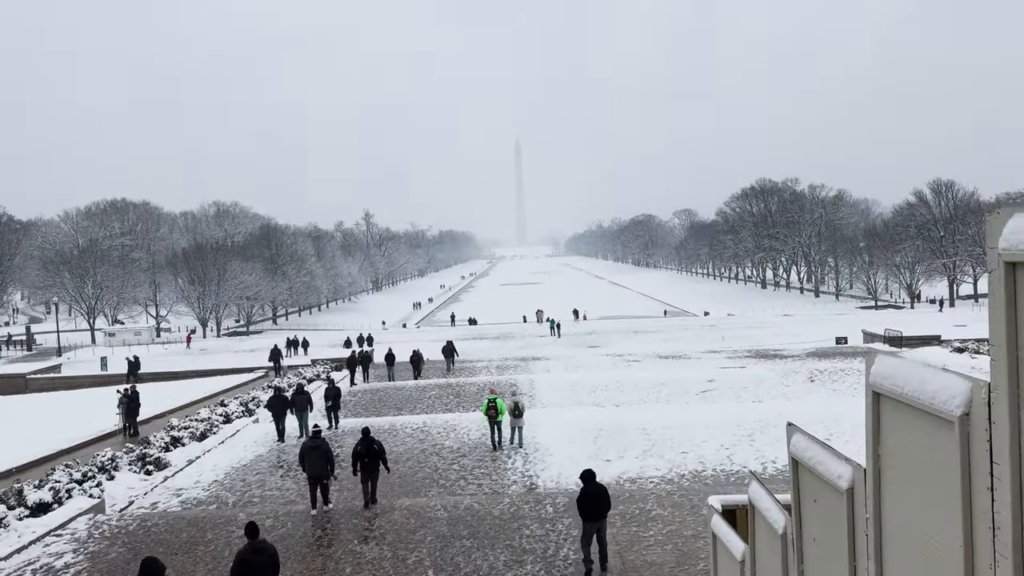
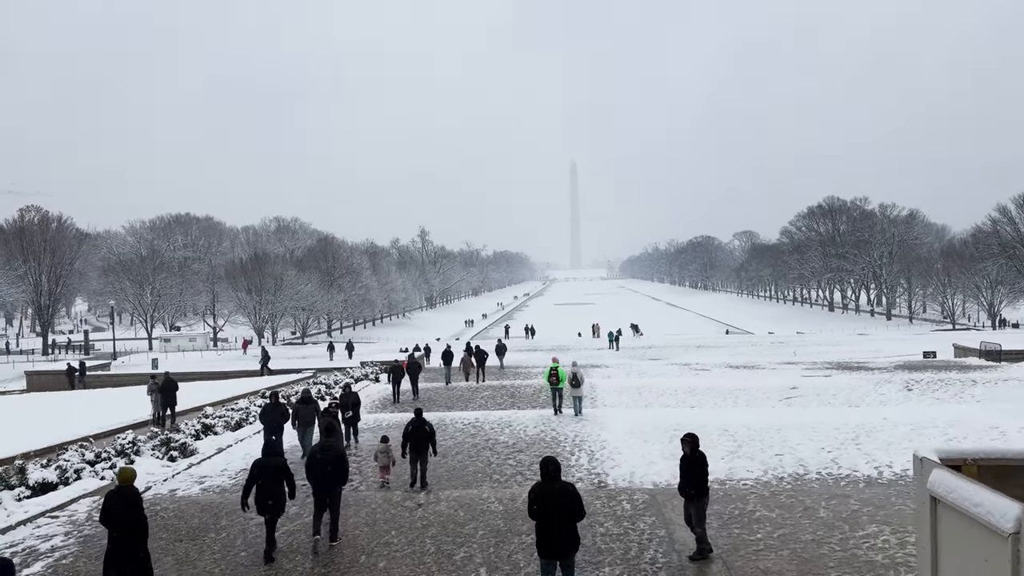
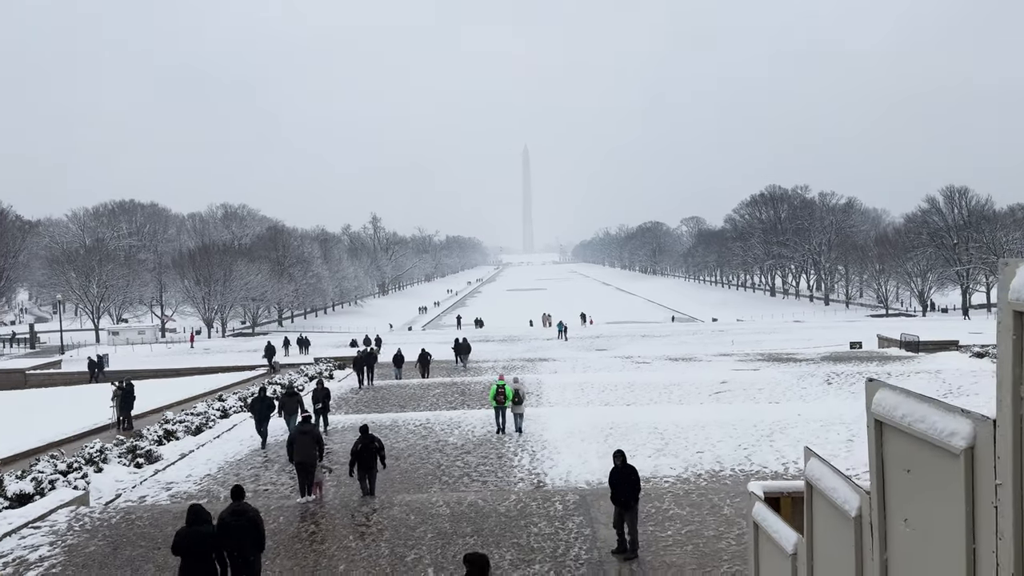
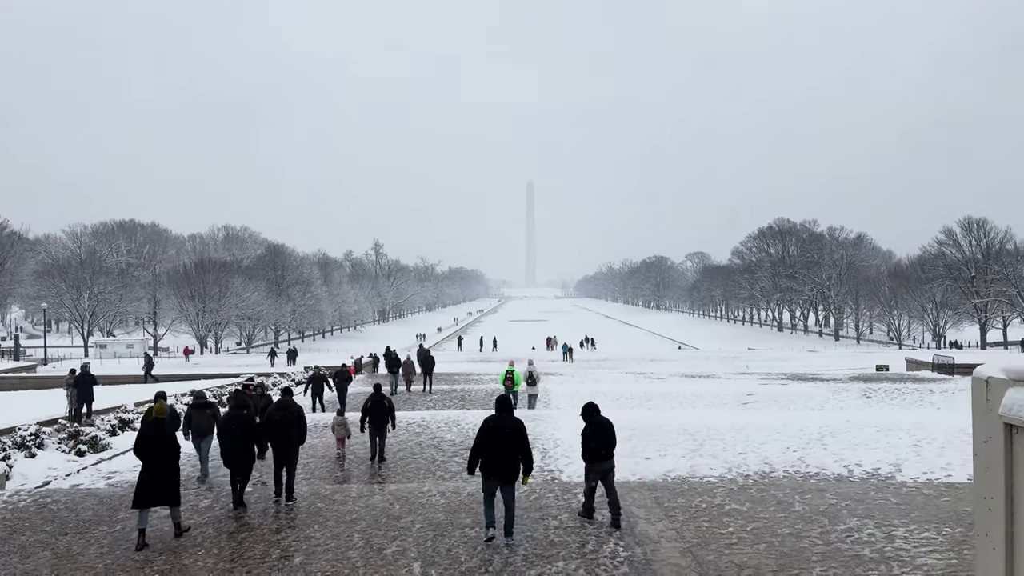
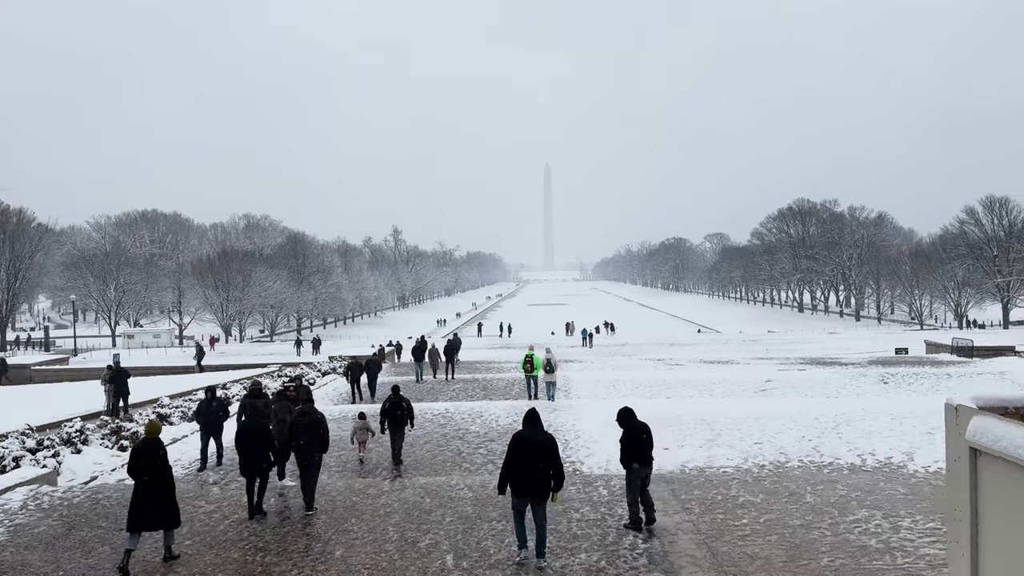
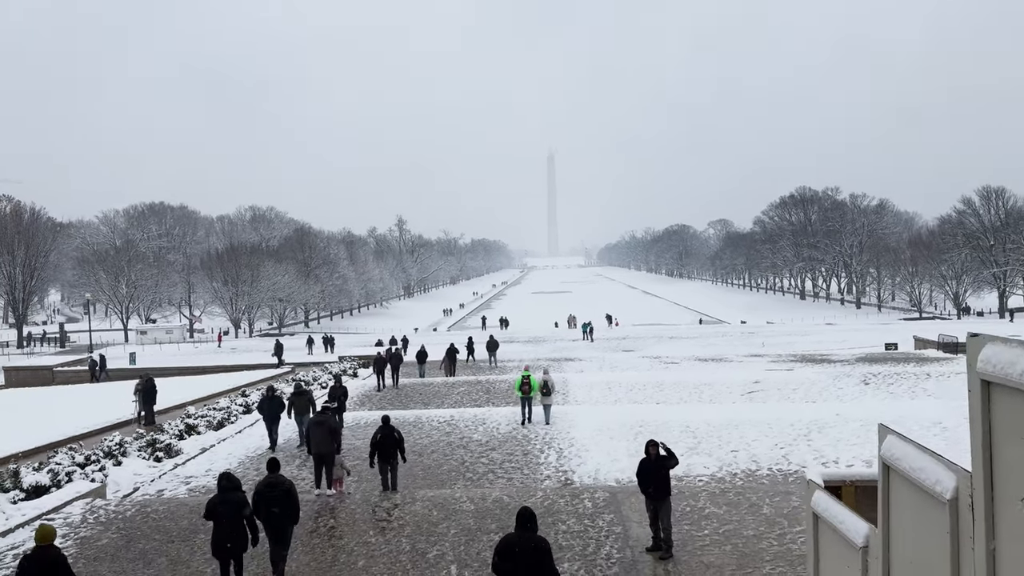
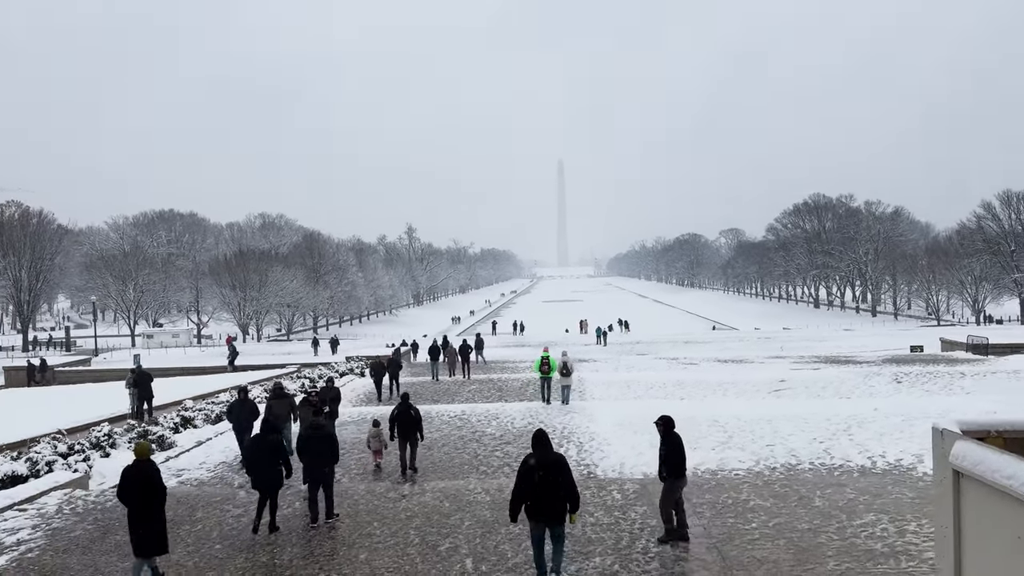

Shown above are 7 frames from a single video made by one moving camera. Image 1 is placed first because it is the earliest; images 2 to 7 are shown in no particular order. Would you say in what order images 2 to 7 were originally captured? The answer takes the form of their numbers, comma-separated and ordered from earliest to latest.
3, 6, 2, 7, 5, 4
